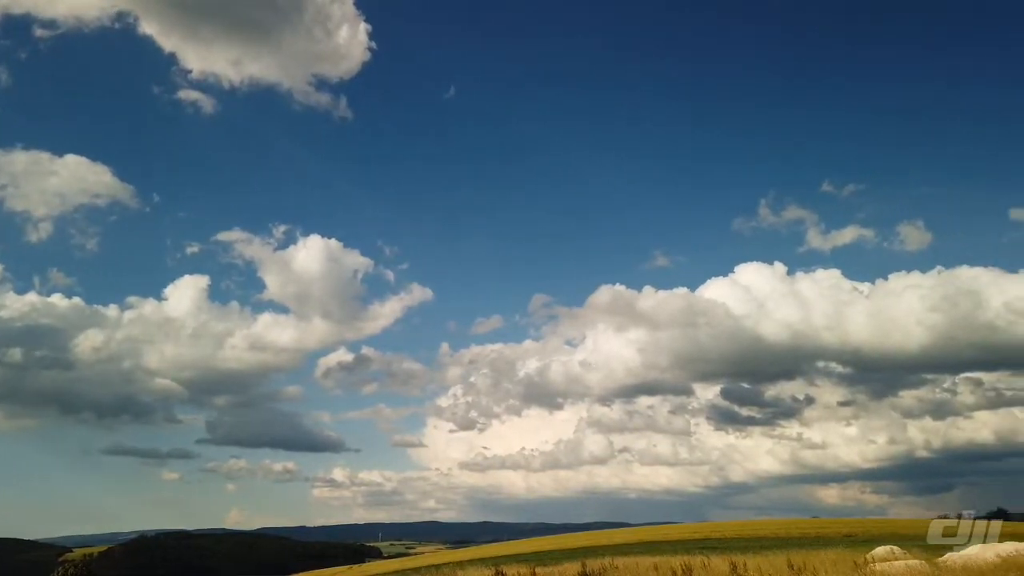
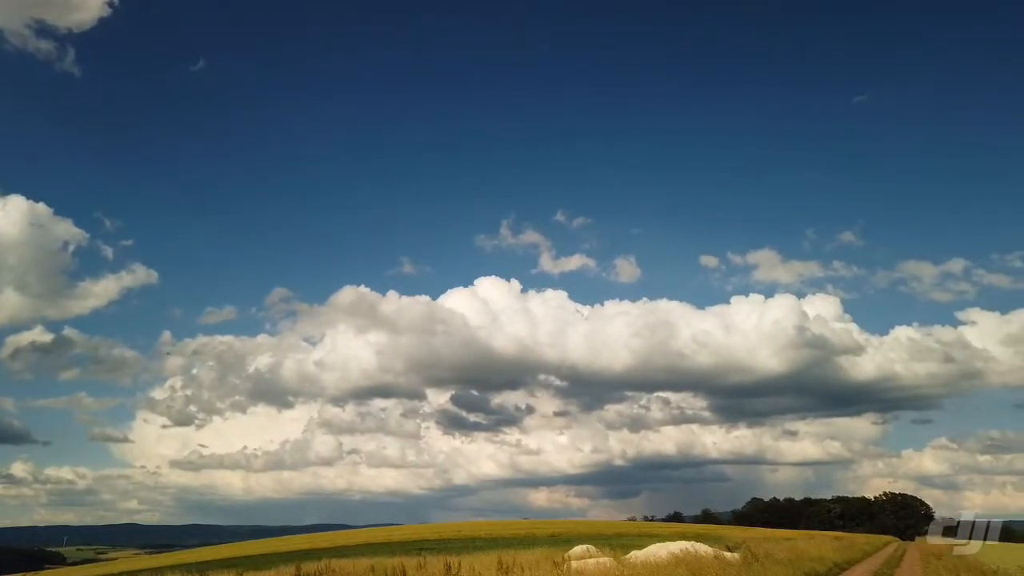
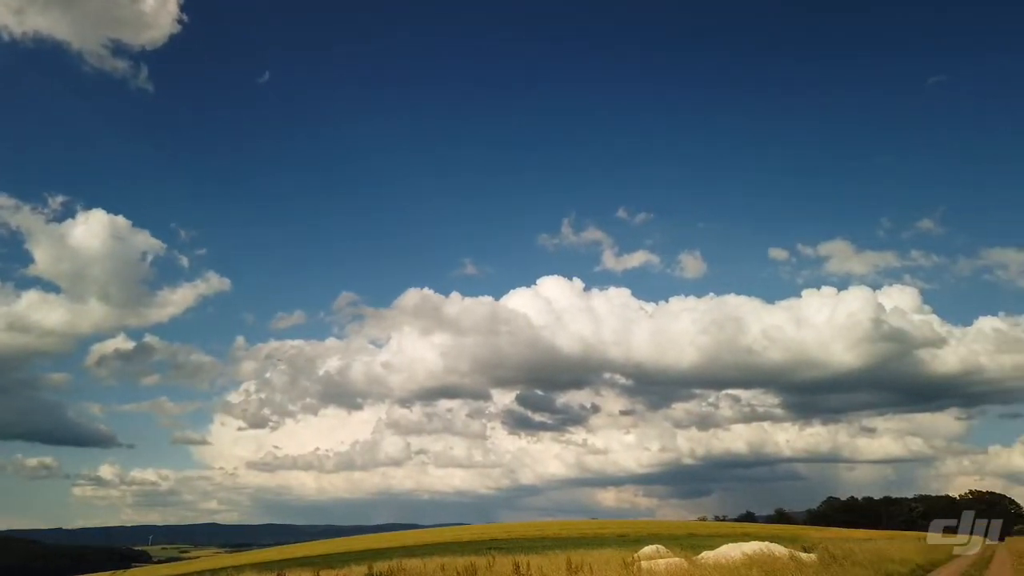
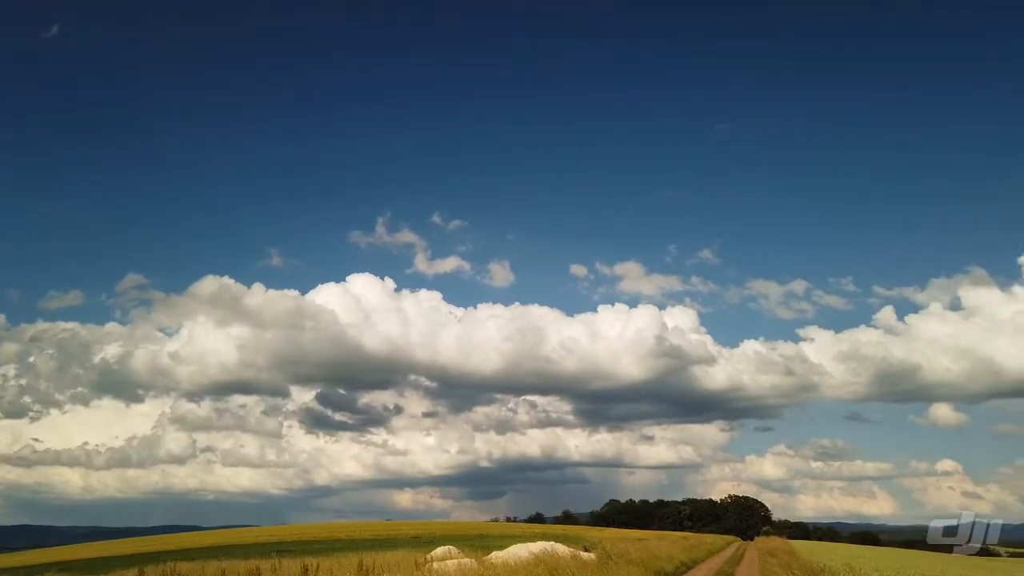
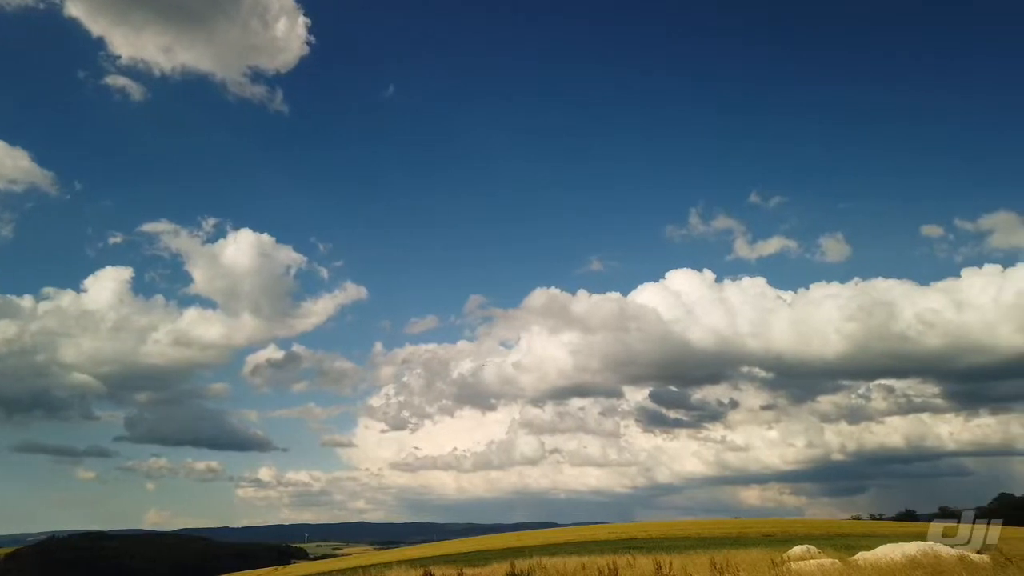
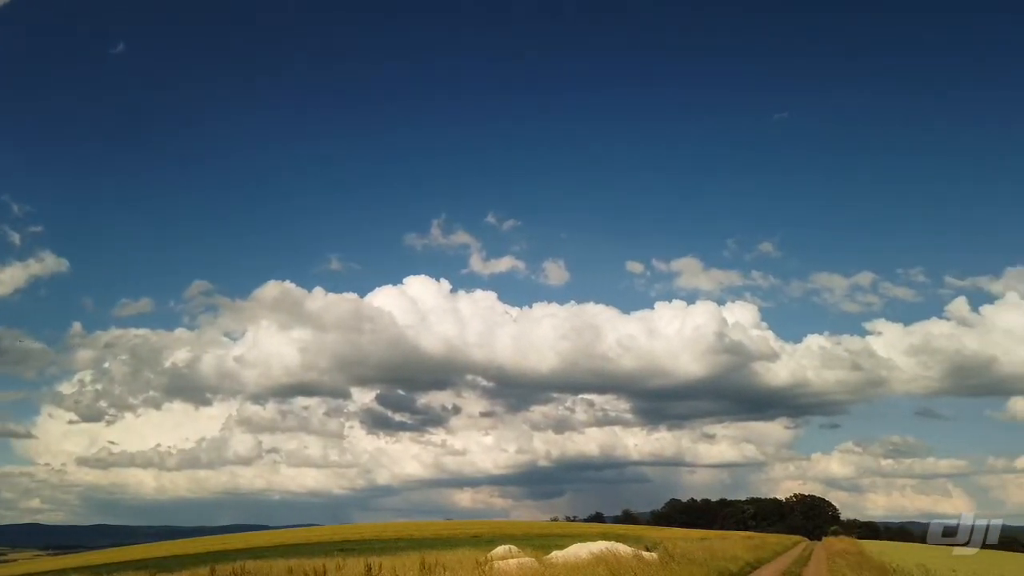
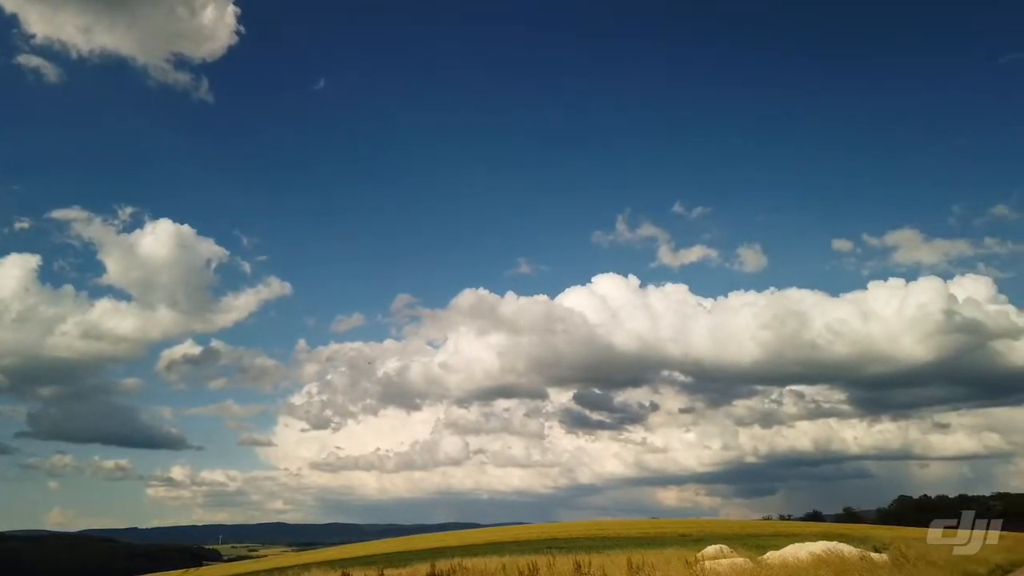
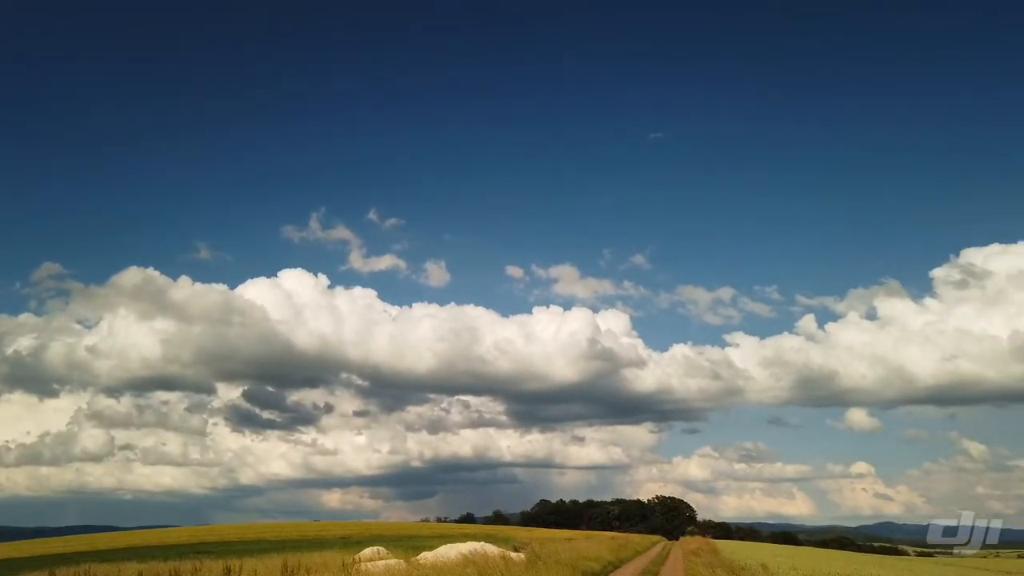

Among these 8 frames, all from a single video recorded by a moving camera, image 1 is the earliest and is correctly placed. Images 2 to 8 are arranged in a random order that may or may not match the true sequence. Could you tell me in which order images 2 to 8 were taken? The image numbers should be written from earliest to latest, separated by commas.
5, 7, 3, 2, 6, 4, 8
